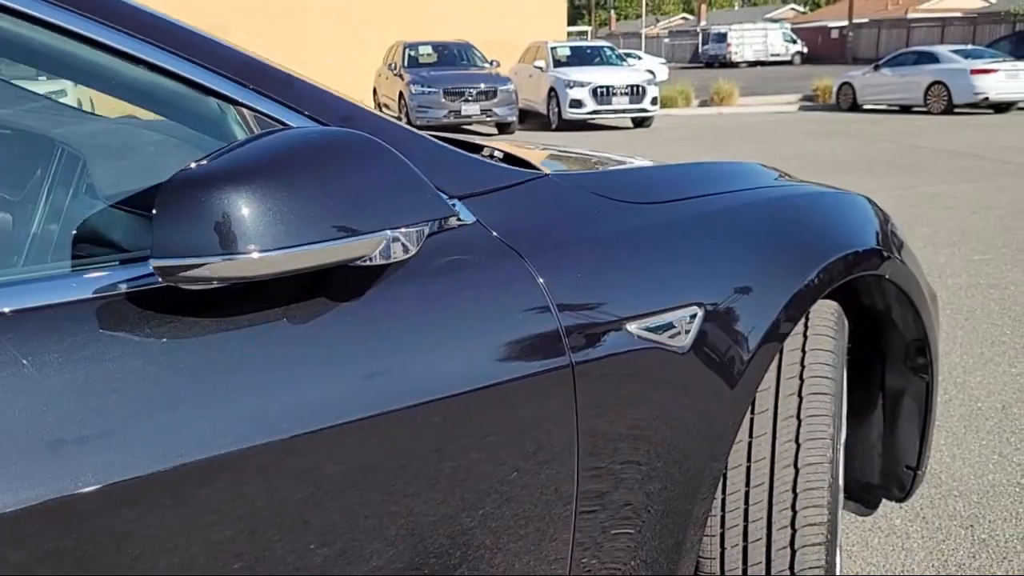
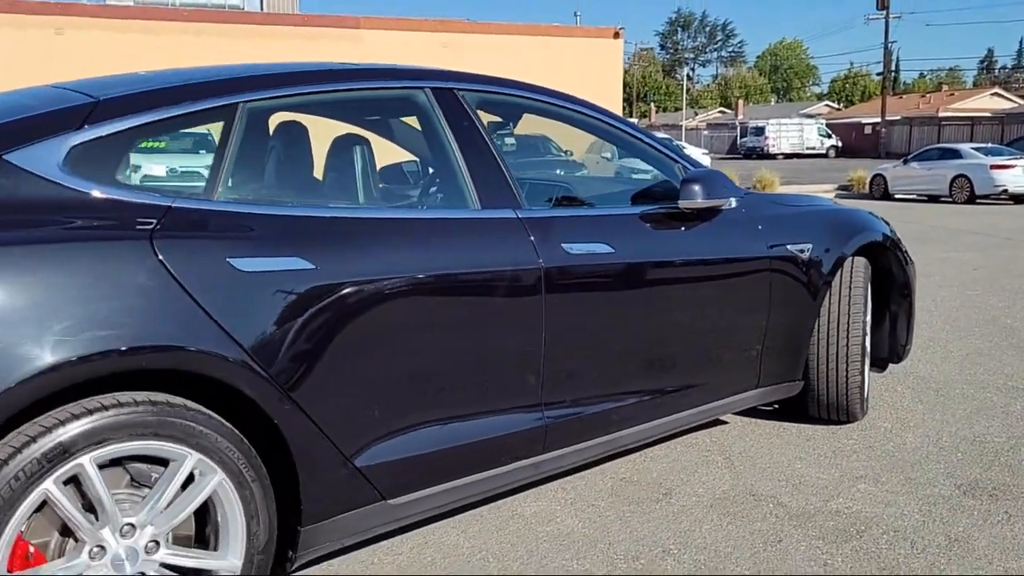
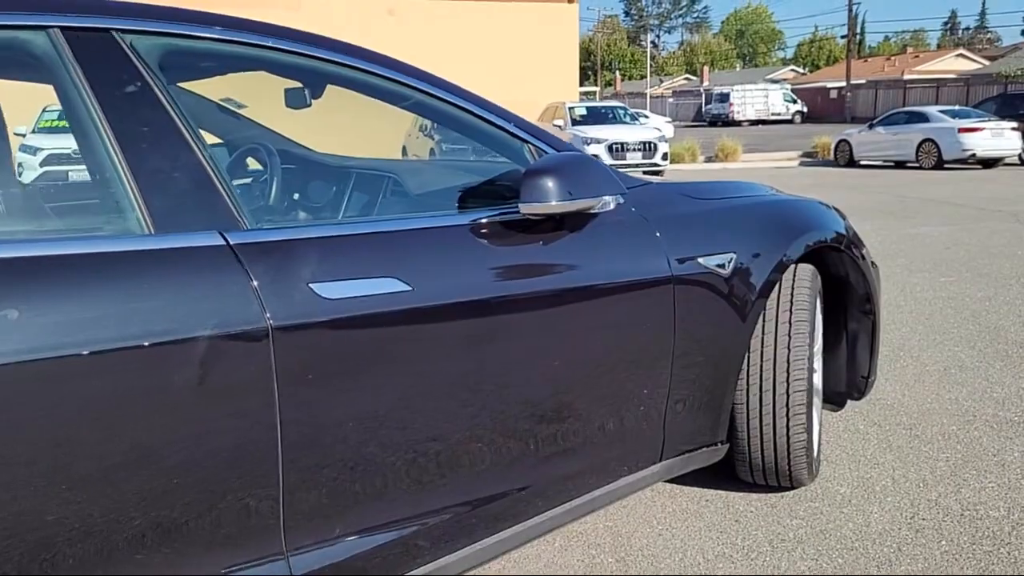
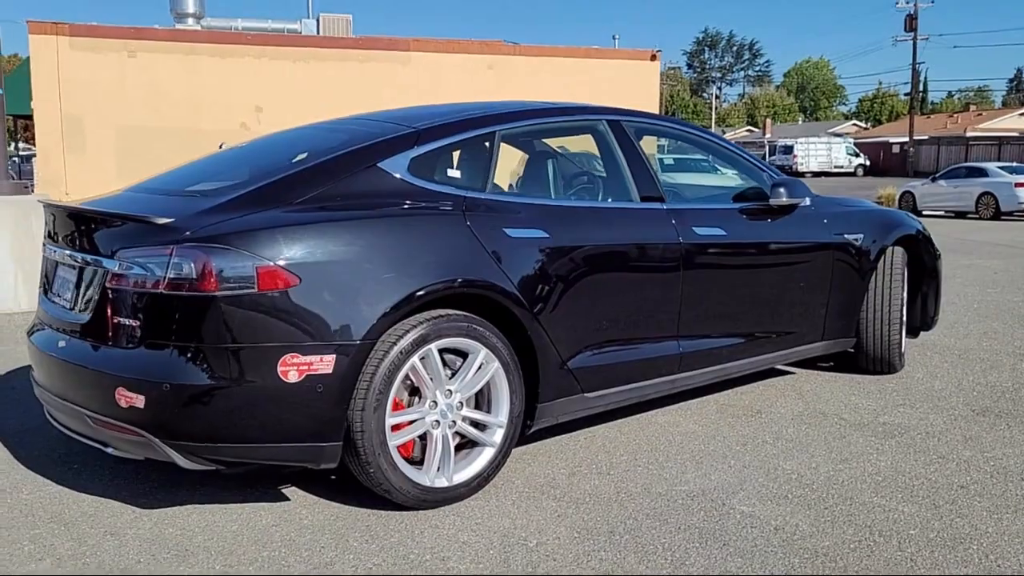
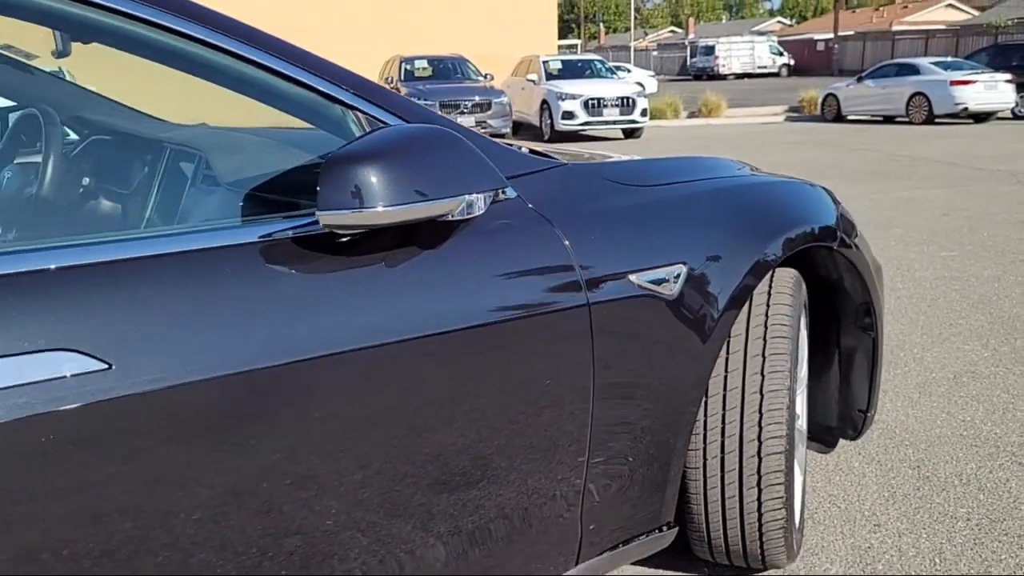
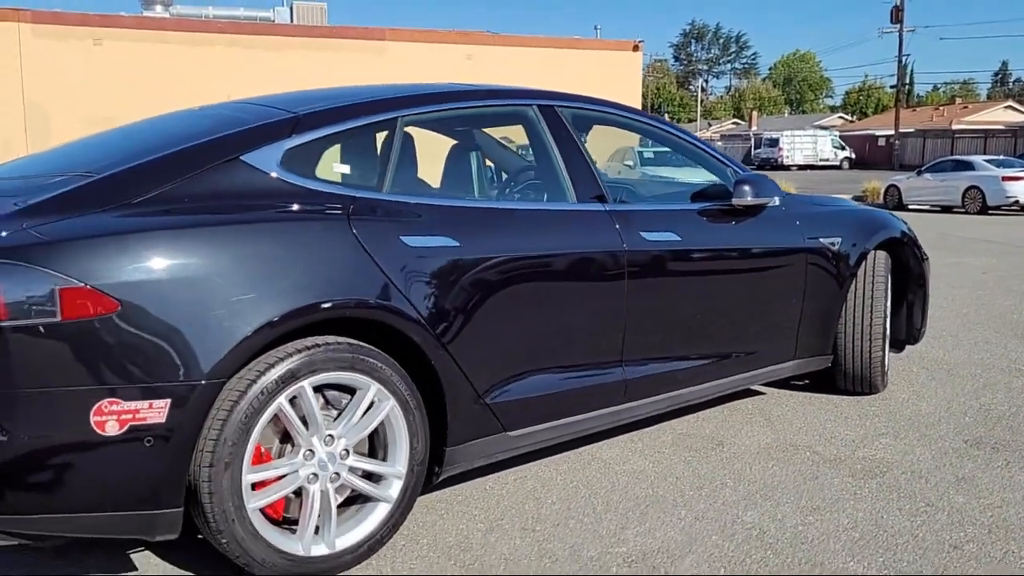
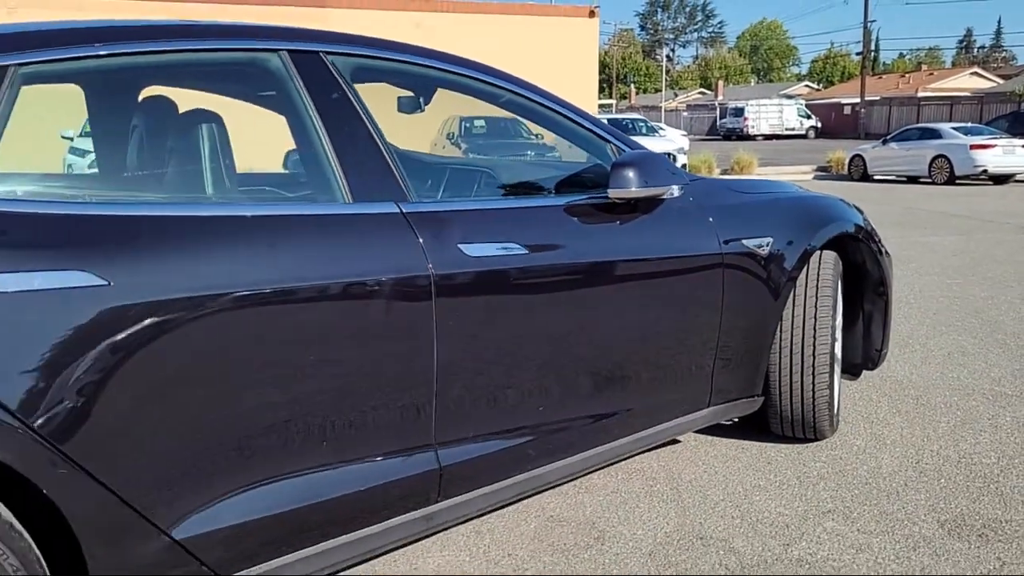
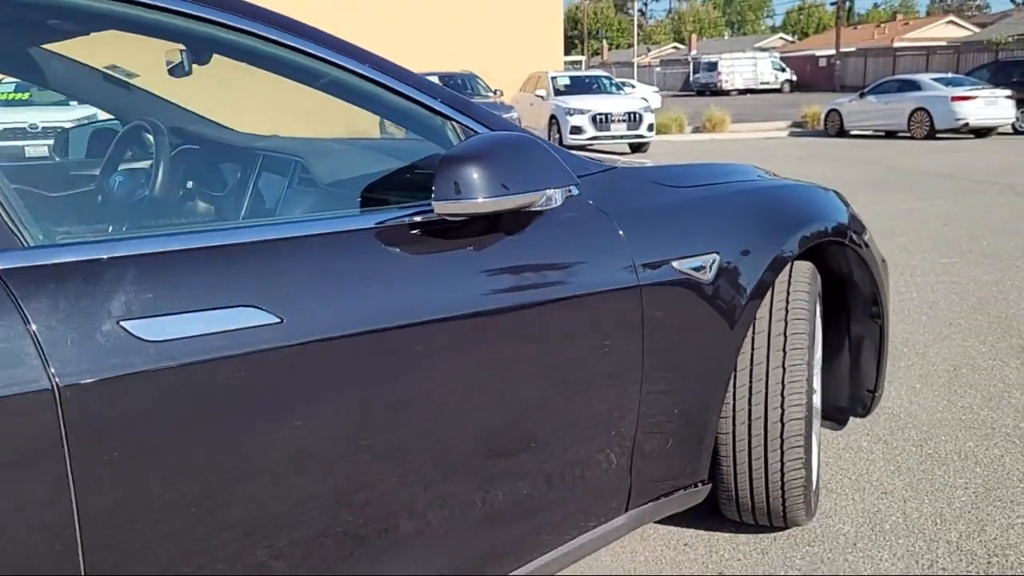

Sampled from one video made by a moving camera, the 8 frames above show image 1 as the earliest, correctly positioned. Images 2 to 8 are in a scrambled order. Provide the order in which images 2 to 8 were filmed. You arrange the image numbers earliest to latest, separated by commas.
5, 8, 3, 7, 2, 6, 4
